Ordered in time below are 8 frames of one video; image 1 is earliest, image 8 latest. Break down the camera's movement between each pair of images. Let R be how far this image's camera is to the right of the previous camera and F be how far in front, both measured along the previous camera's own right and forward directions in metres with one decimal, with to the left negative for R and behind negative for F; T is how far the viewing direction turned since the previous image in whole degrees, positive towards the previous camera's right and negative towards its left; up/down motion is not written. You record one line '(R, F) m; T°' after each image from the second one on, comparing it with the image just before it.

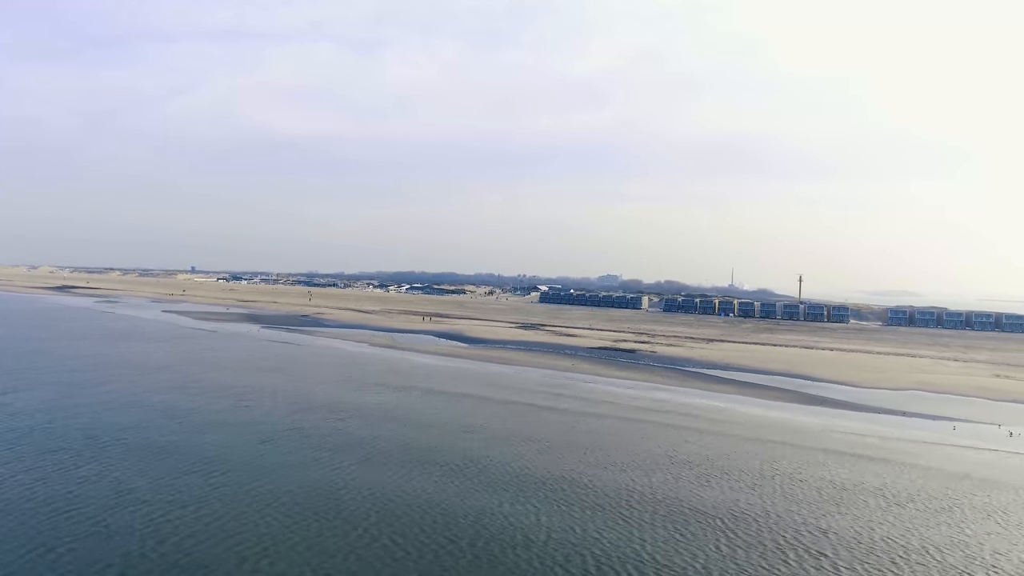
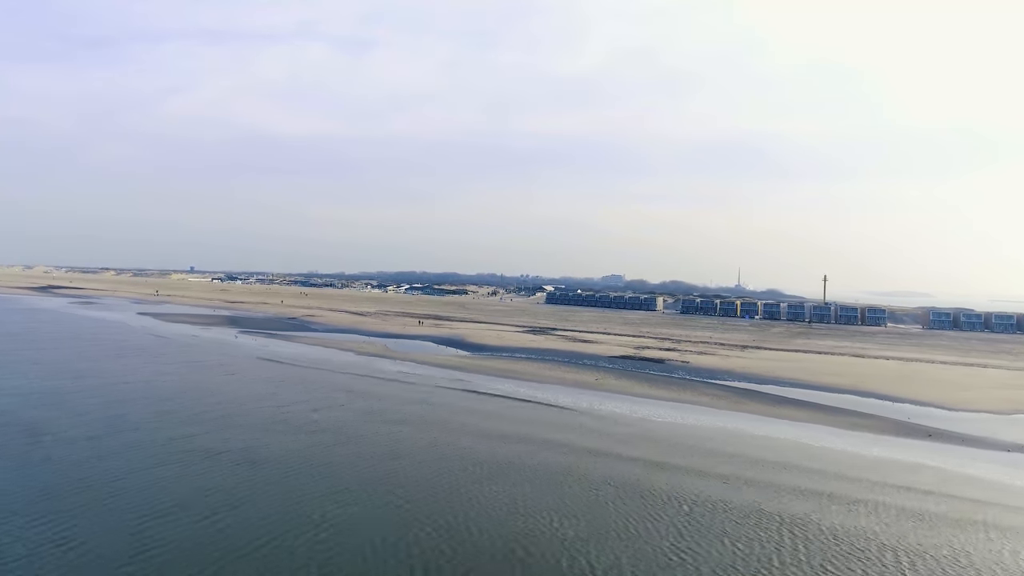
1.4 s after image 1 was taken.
(-0.5, +4.3) m; 0°
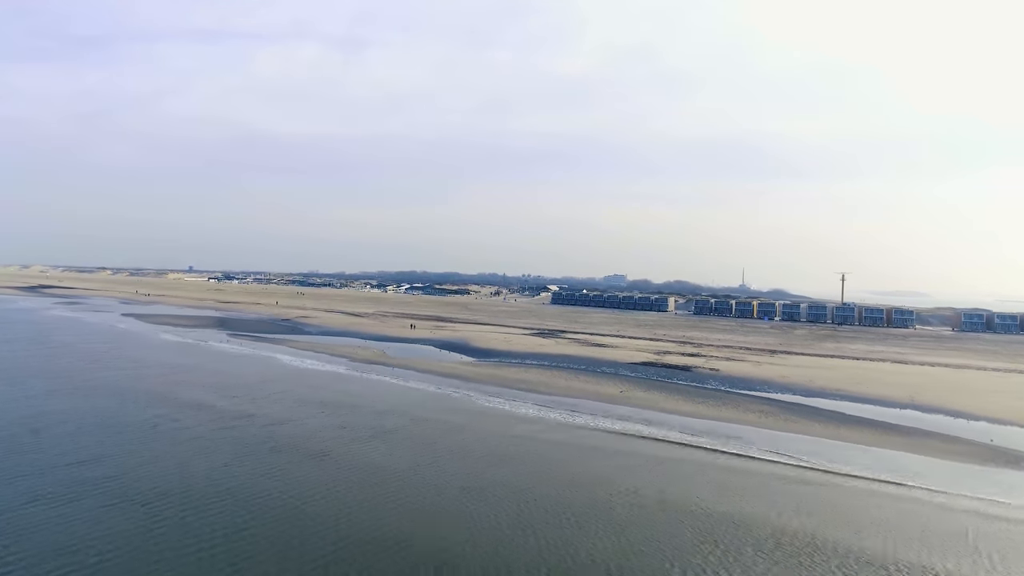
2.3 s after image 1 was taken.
(-0.5, +2.7) m; 0°
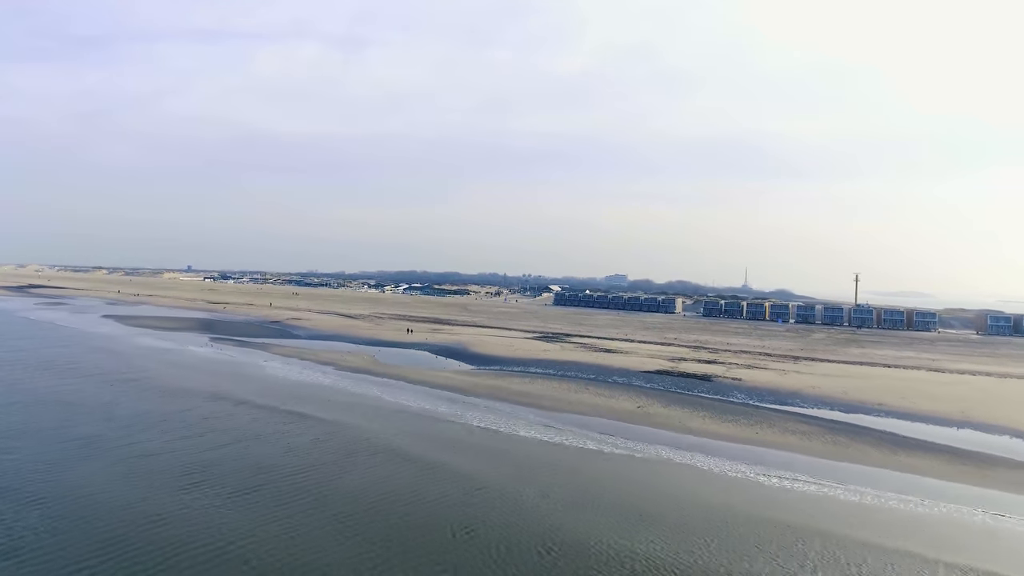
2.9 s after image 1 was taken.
(-0.1, +2.2) m; 0°
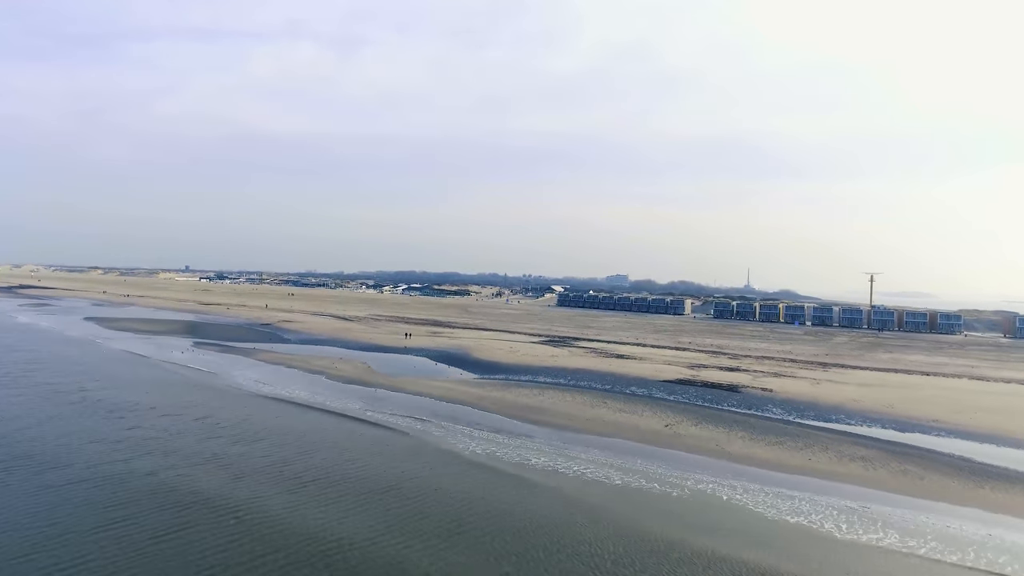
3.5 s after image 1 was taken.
(-0.3, +2.2) m; 0°
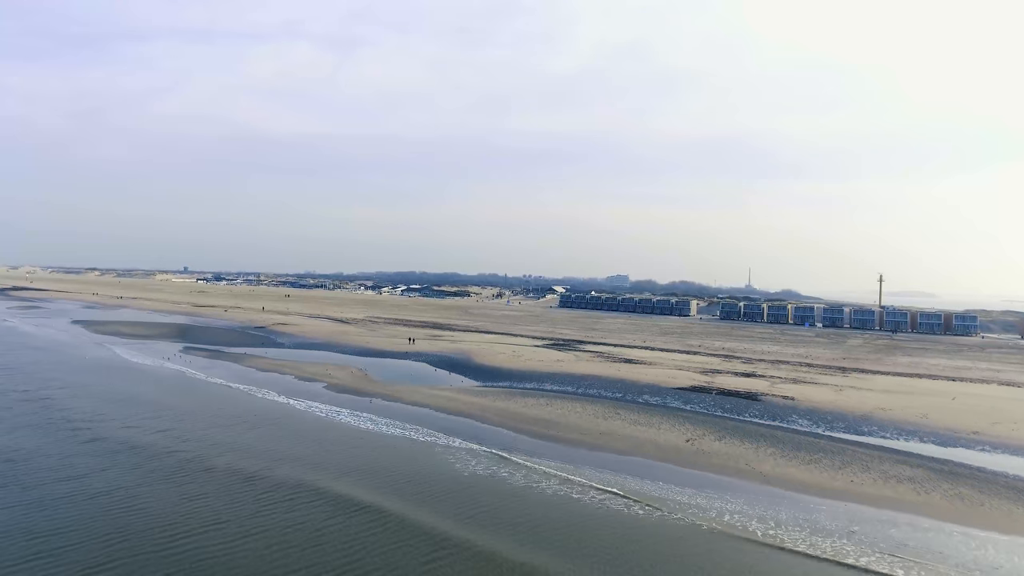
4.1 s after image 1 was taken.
(-0.2, +1.3) m; 0°
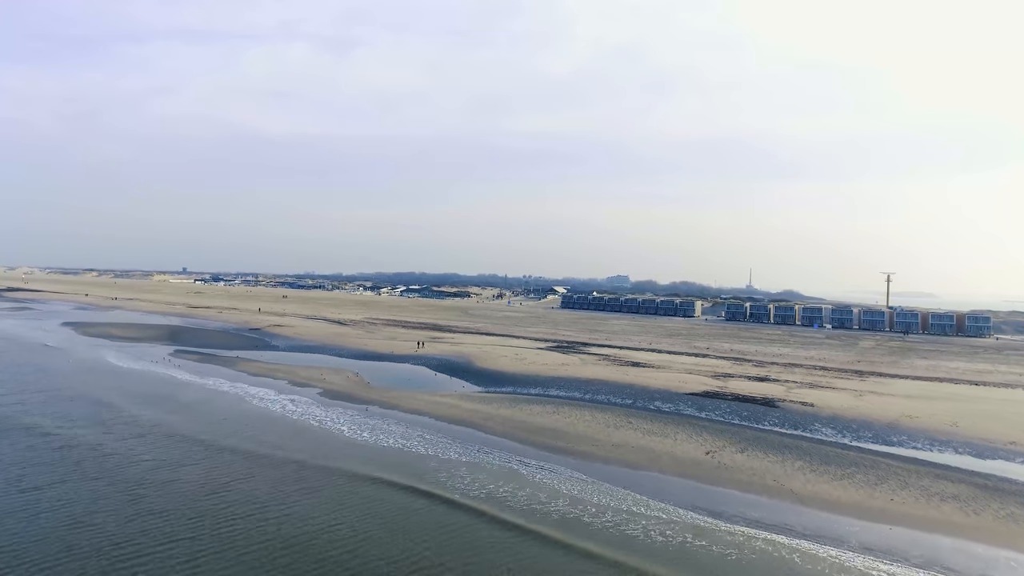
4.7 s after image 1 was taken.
(-0.1, +1.0) m; 0°
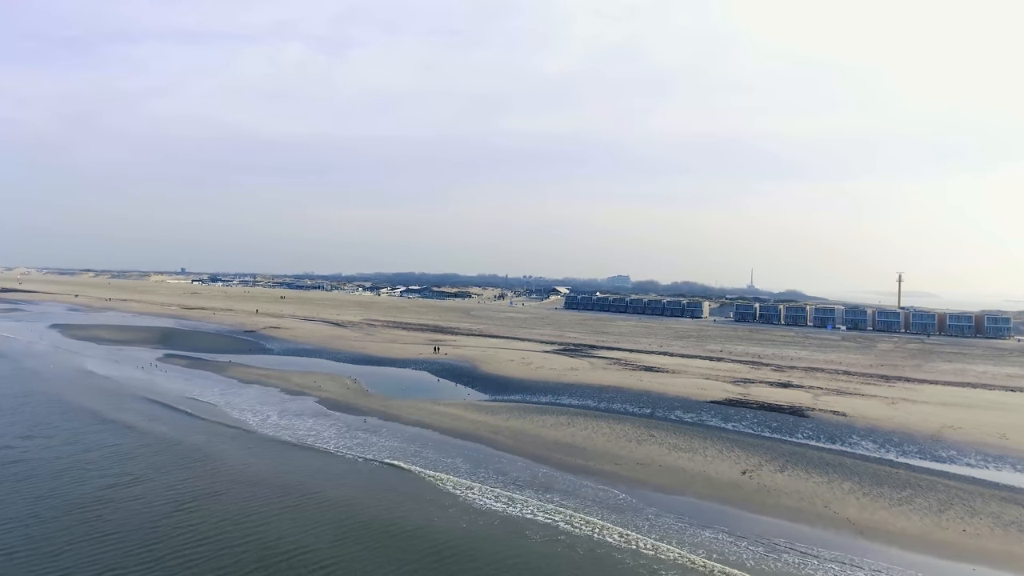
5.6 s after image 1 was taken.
(-0.3, +1.3) m; 0°
